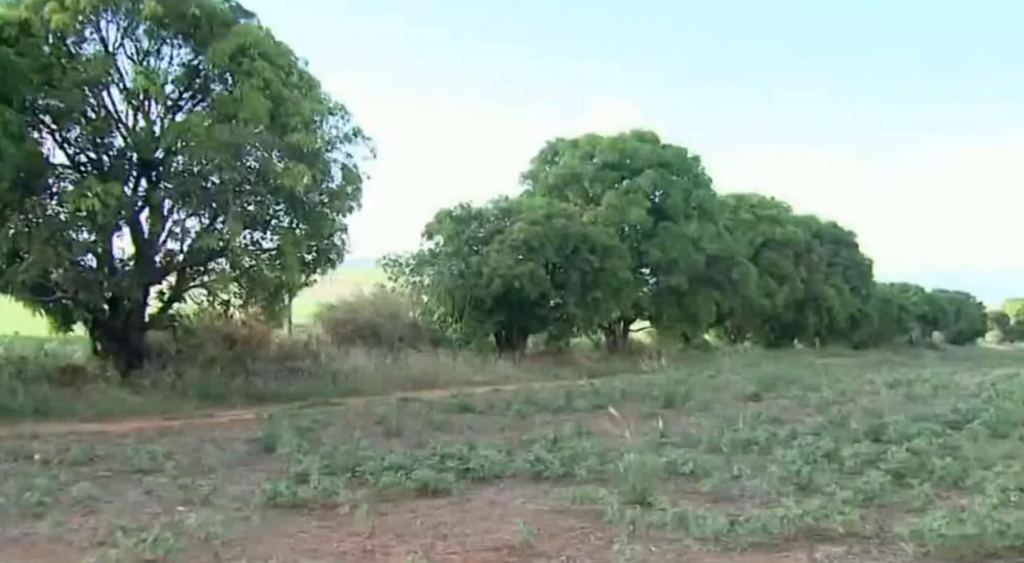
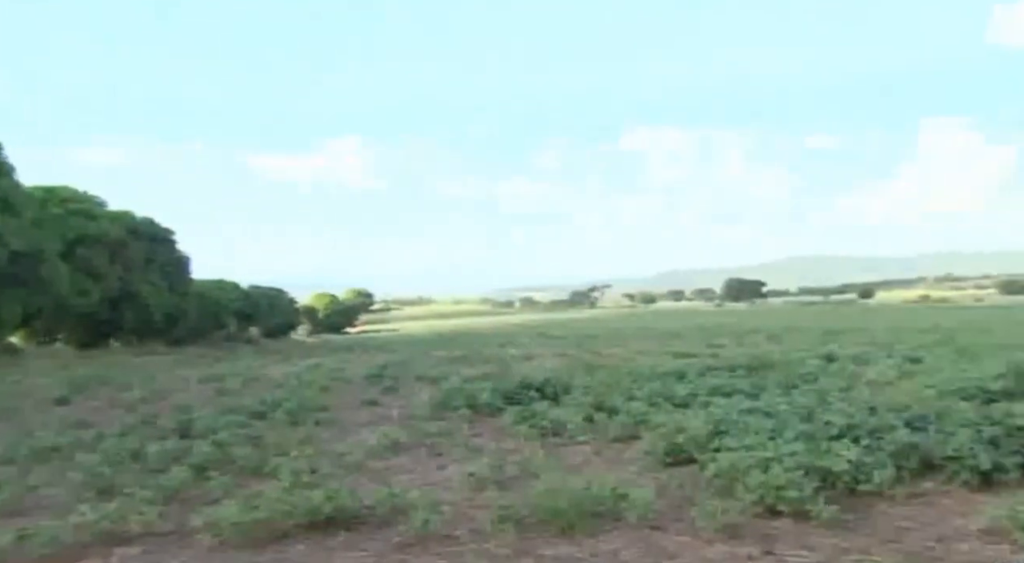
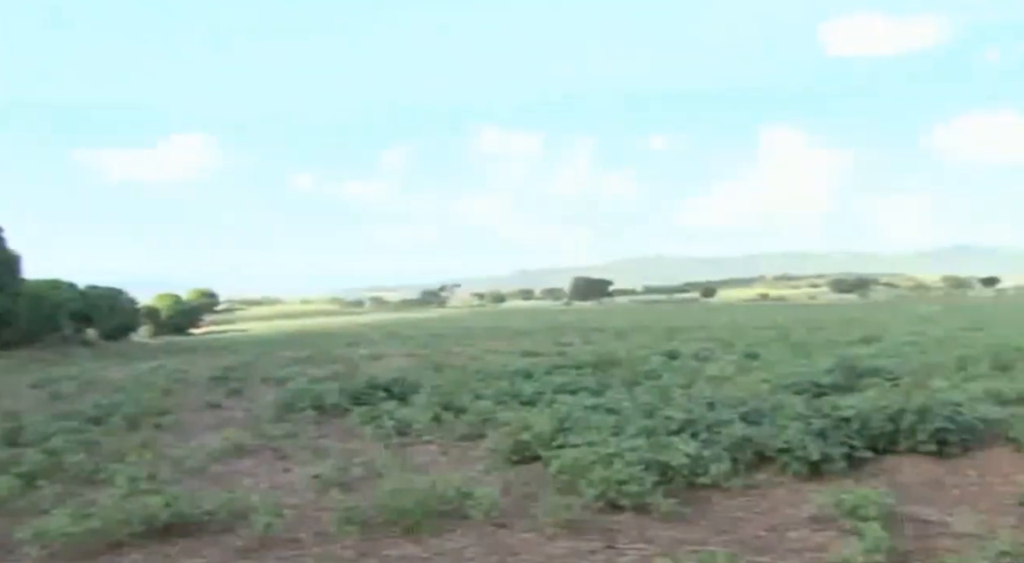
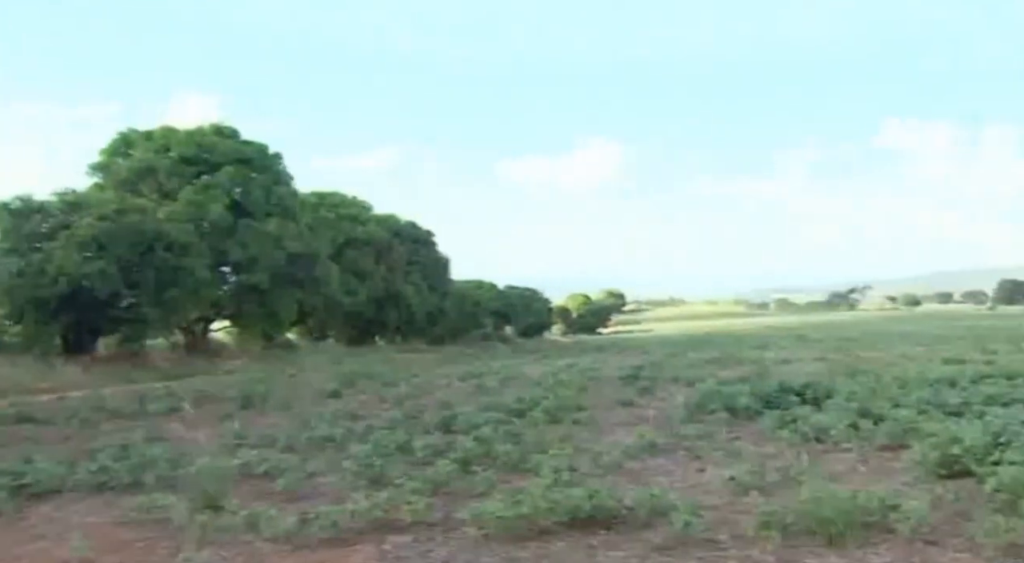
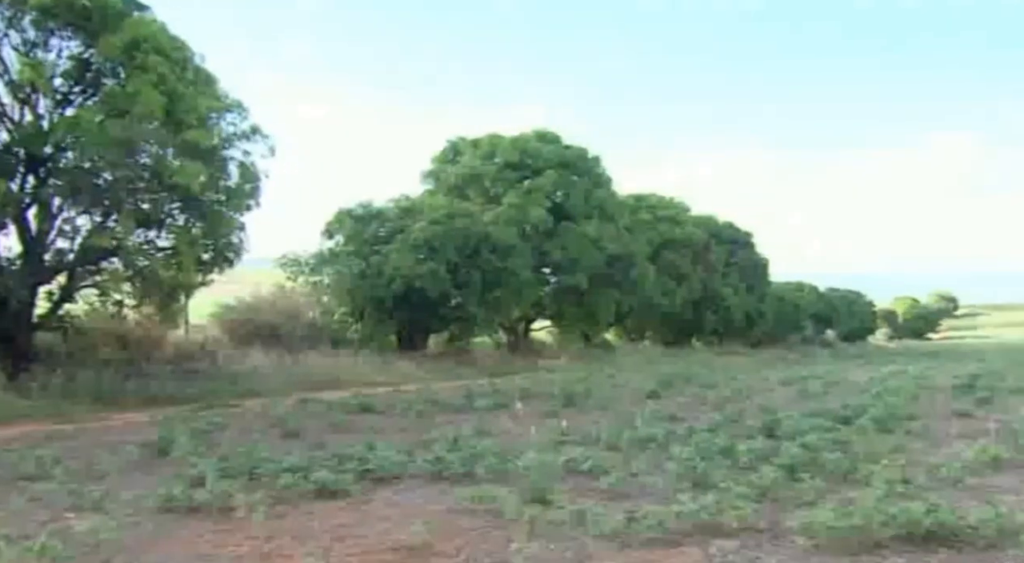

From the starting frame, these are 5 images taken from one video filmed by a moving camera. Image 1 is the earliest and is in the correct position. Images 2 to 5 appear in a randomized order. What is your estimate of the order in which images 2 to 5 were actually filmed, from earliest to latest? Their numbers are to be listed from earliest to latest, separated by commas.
5, 4, 2, 3
